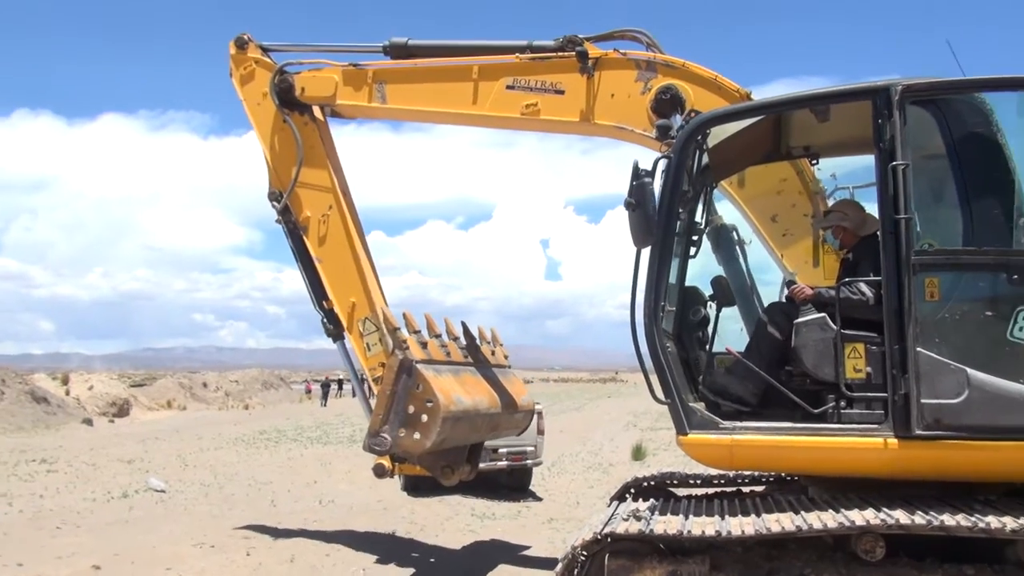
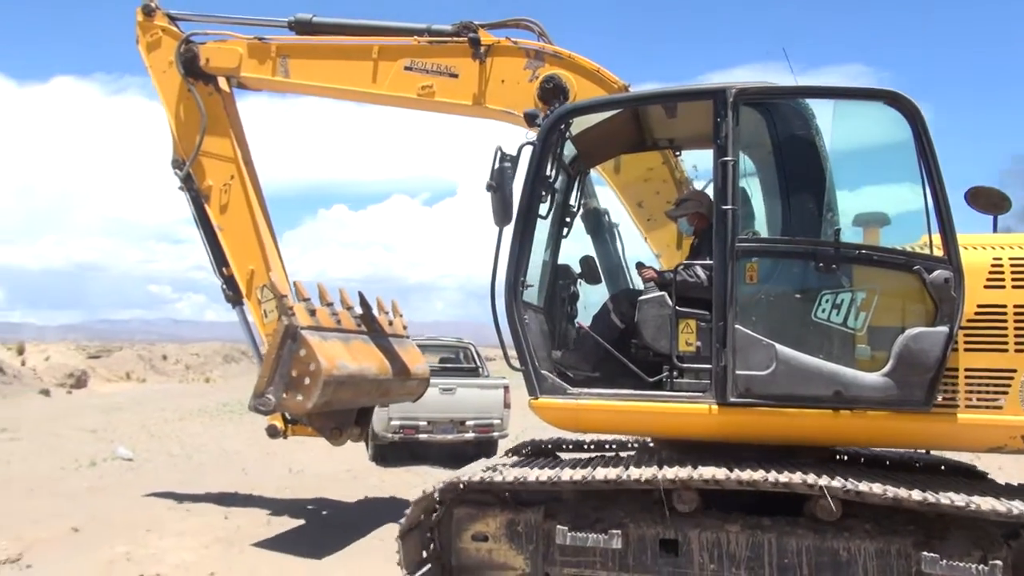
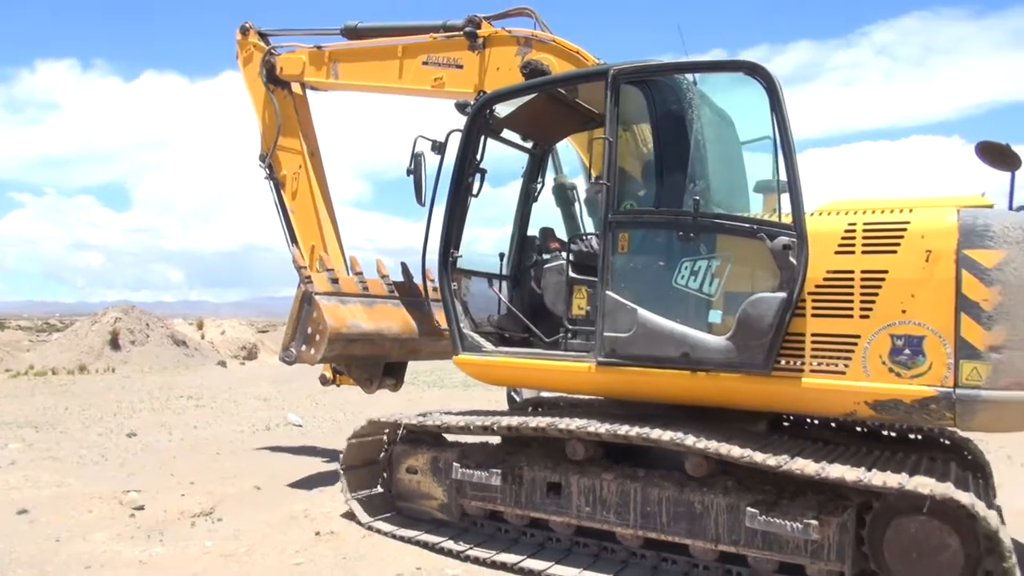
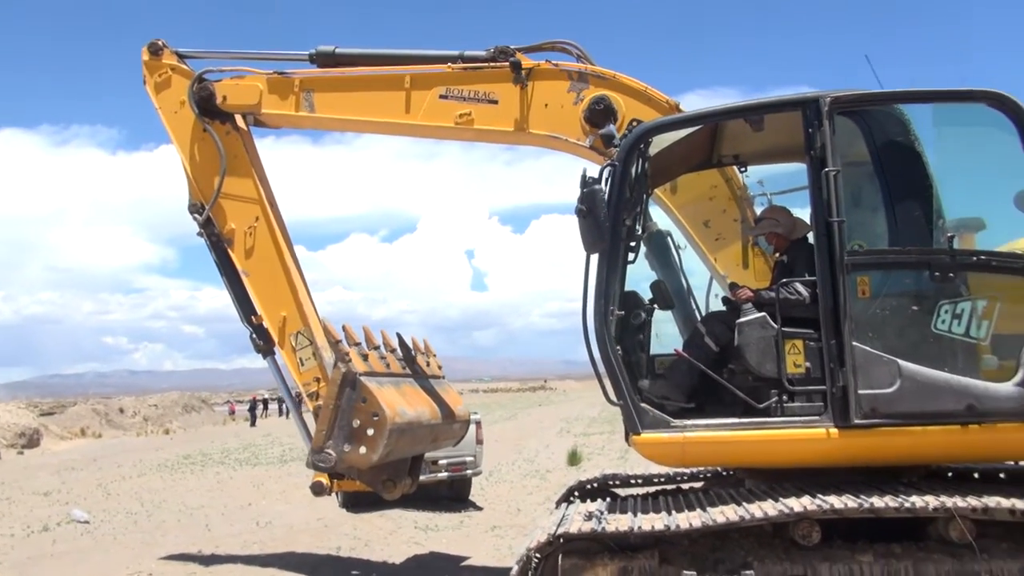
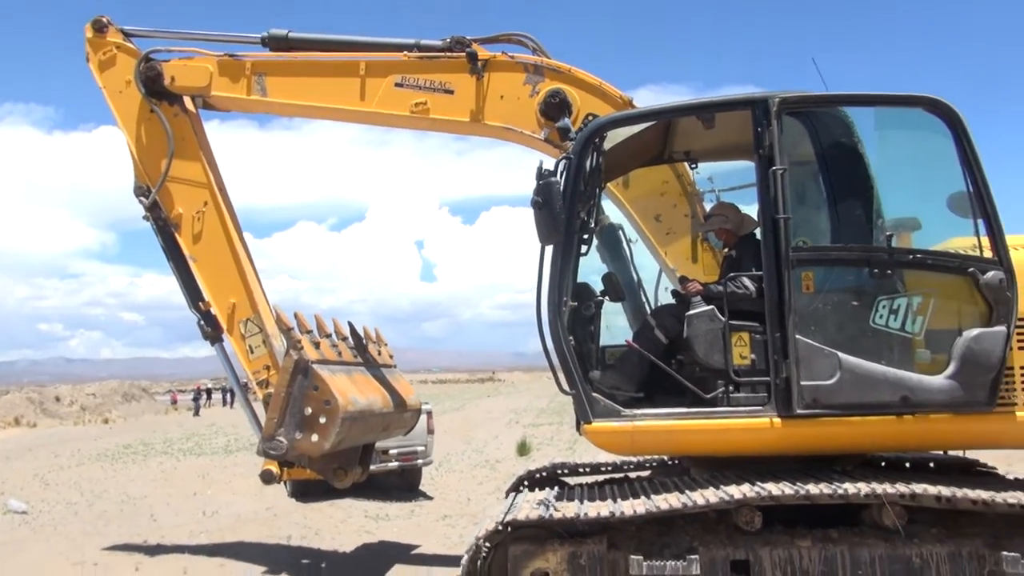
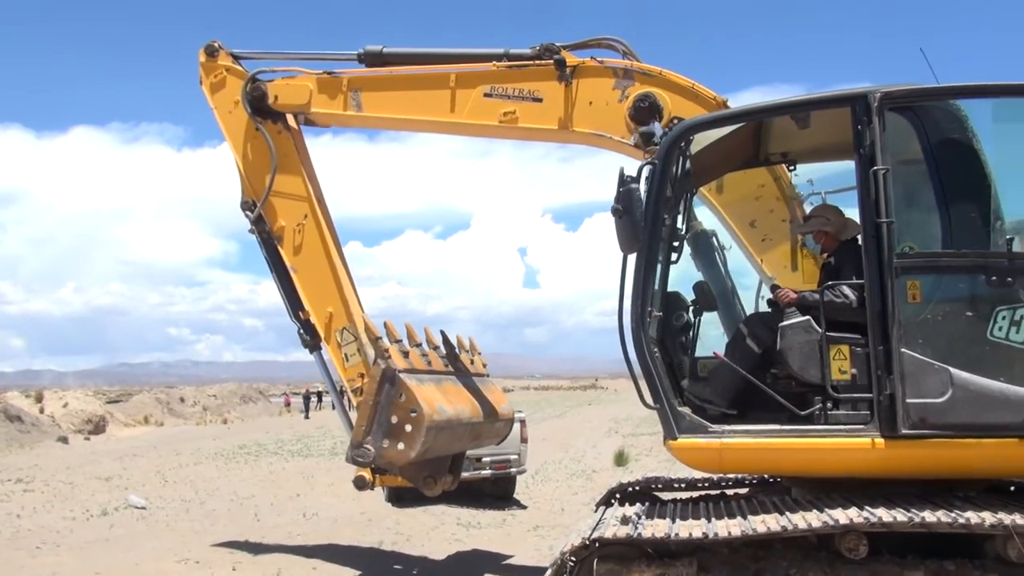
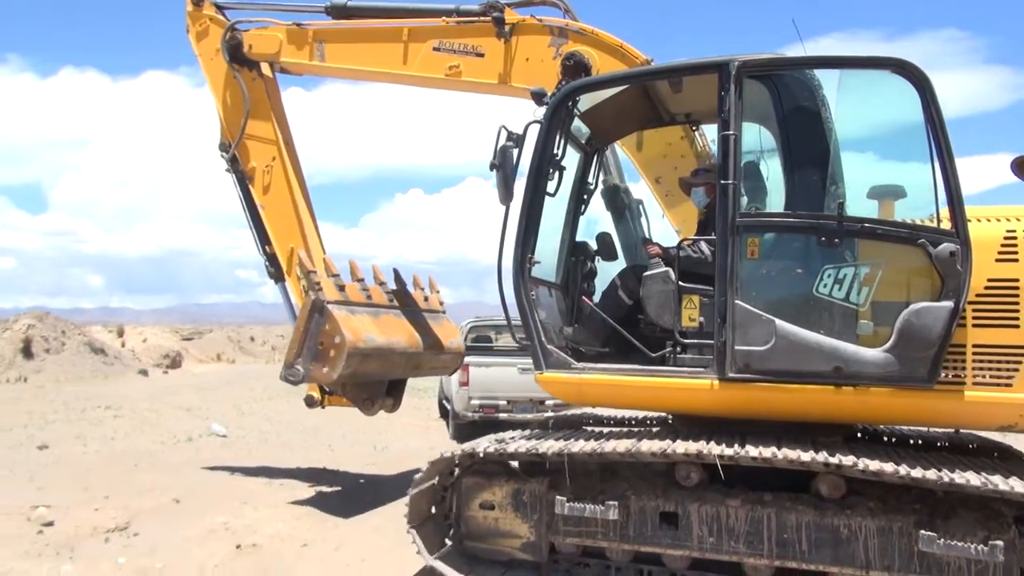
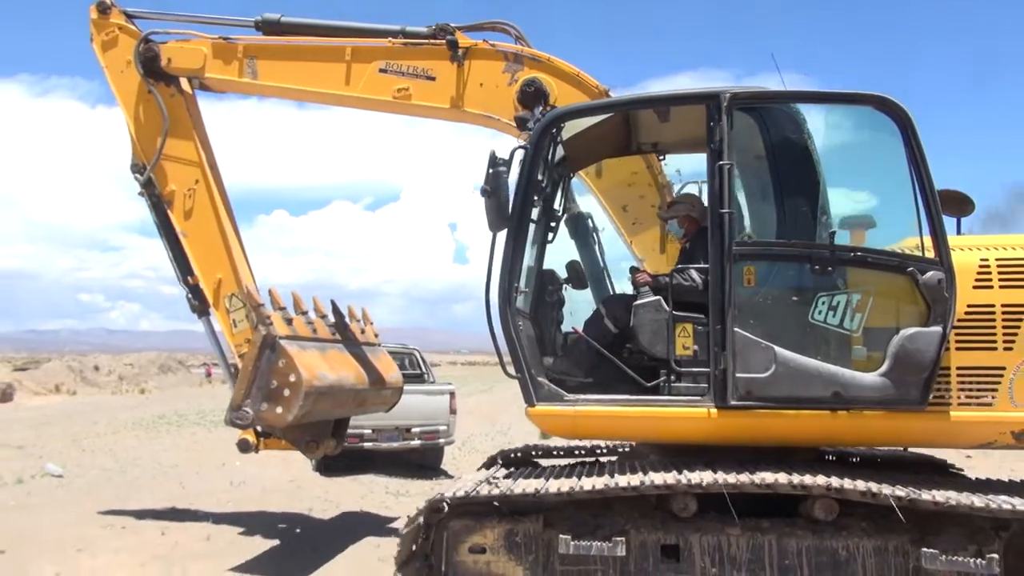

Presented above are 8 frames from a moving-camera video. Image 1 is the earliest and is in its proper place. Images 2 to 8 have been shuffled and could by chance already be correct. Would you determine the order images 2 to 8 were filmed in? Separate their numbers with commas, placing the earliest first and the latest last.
6, 4, 5, 8, 2, 7, 3
